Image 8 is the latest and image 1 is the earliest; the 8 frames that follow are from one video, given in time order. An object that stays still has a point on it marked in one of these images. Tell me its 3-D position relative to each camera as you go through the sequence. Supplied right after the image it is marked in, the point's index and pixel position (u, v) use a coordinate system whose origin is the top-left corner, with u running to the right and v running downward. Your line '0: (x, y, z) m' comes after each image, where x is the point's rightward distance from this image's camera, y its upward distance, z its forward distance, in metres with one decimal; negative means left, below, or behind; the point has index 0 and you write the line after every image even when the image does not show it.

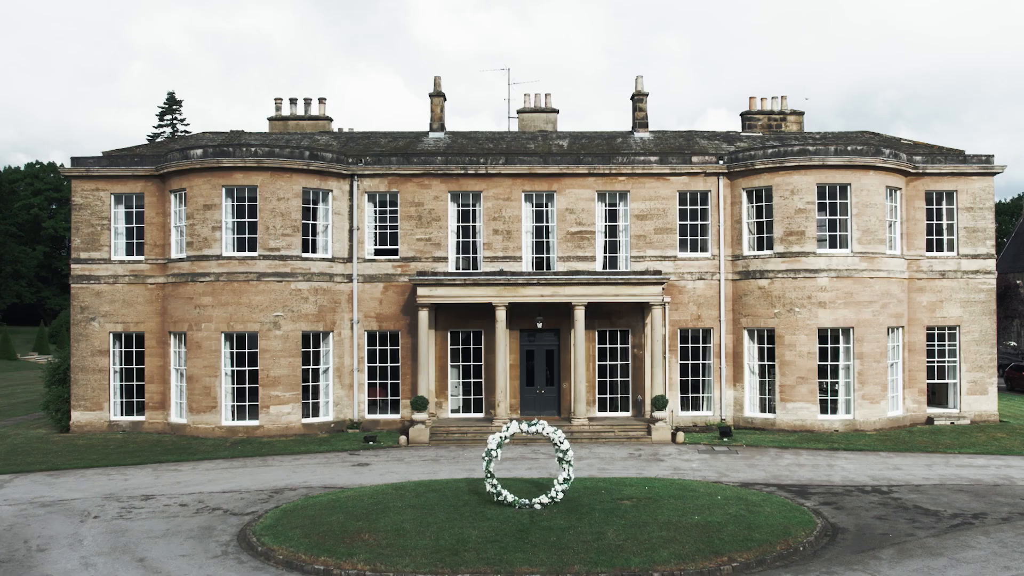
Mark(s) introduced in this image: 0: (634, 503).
0: (+2.2, -3.8, +18.3) m
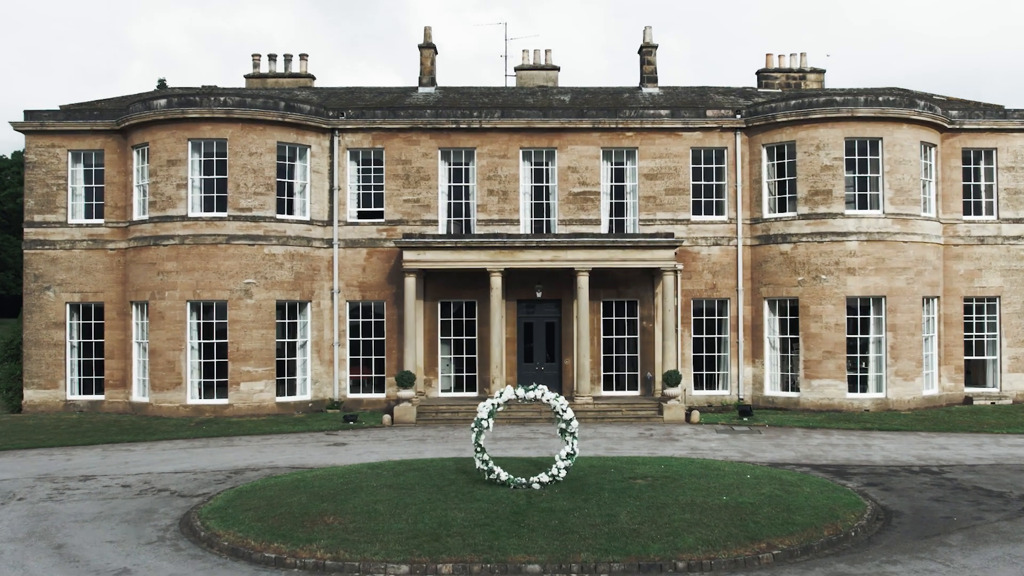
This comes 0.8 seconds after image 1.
0: (+2.1, -2.9, +15.6) m
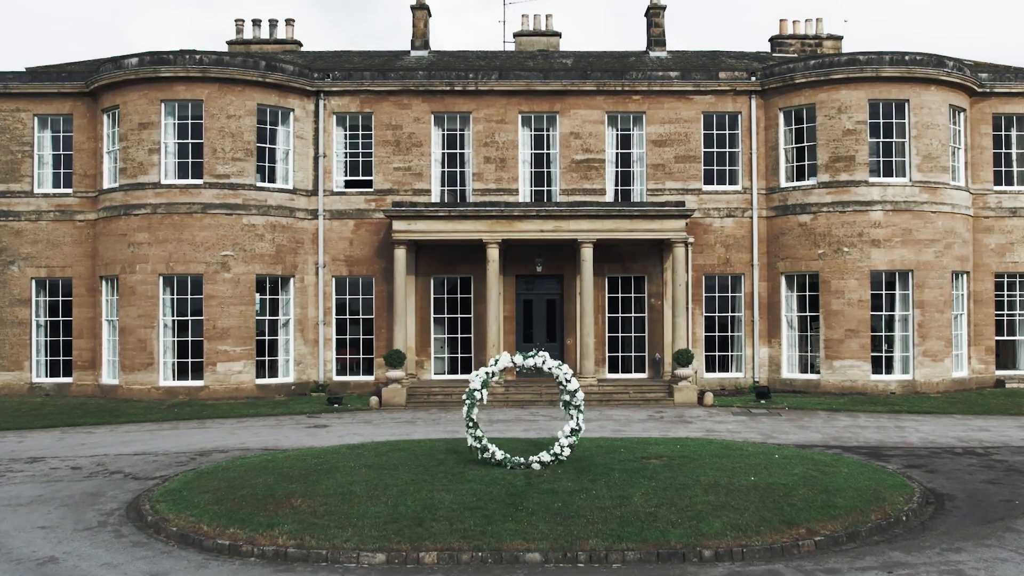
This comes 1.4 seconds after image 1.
0: (+2.0, -2.3, +13.7) m
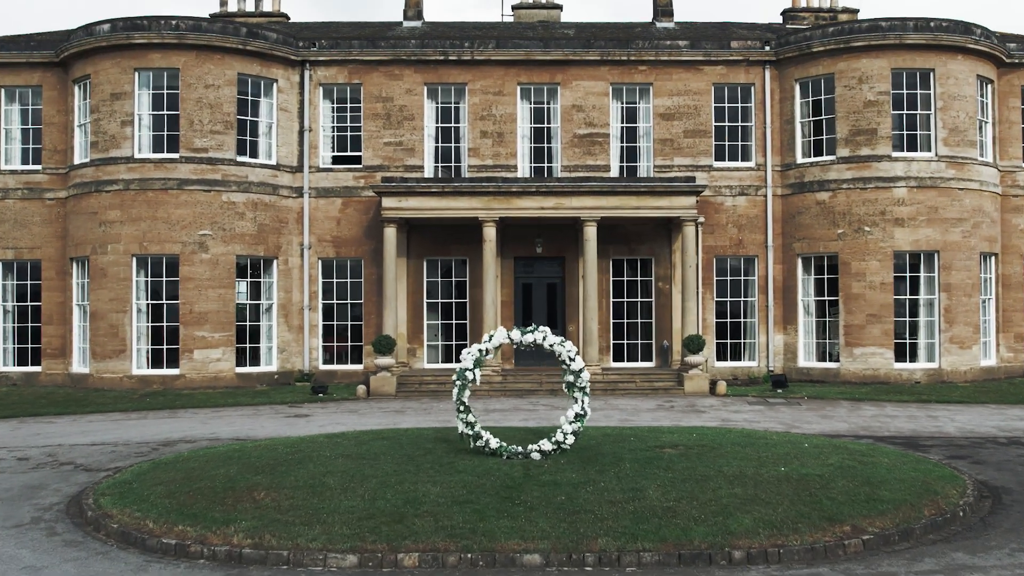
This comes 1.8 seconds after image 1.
0: (+2.0, -1.9, +12.1) m
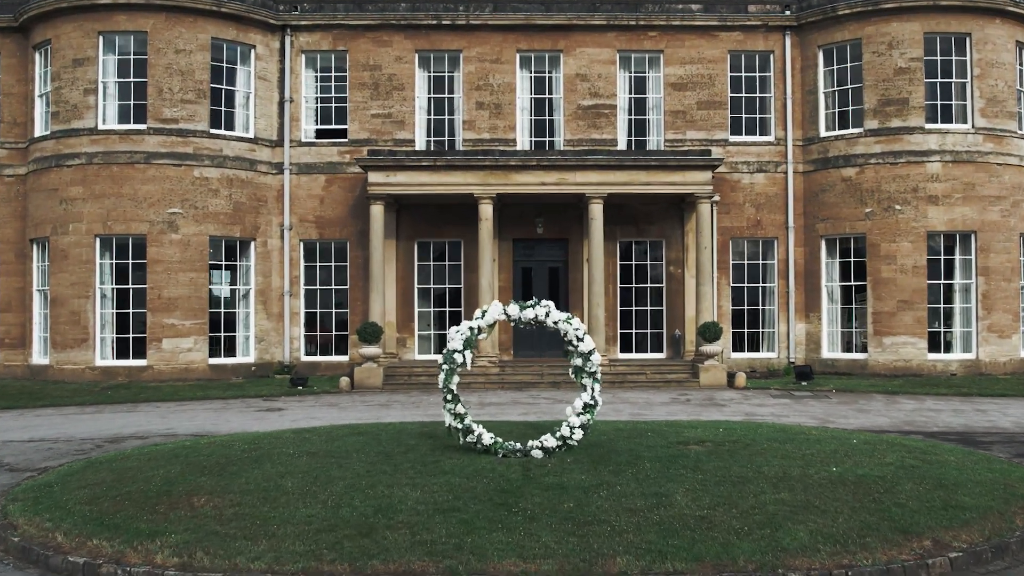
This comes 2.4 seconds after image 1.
0: (+2.0, -1.6, +10.3) m
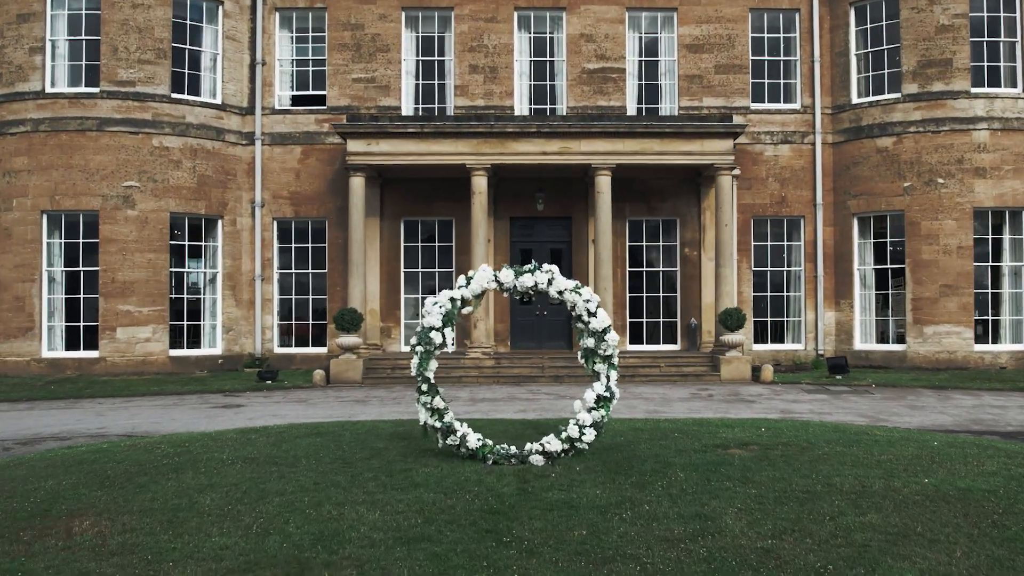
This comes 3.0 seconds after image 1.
0: (+1.9, -1.3, +8.0) m
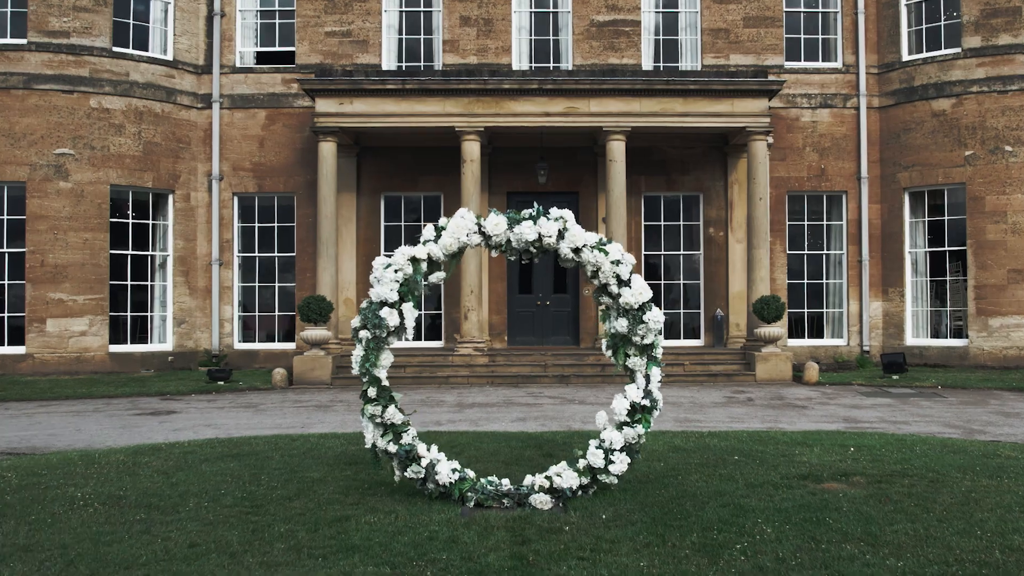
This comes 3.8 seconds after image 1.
0: (+1.9, -1.1, +5.4) m
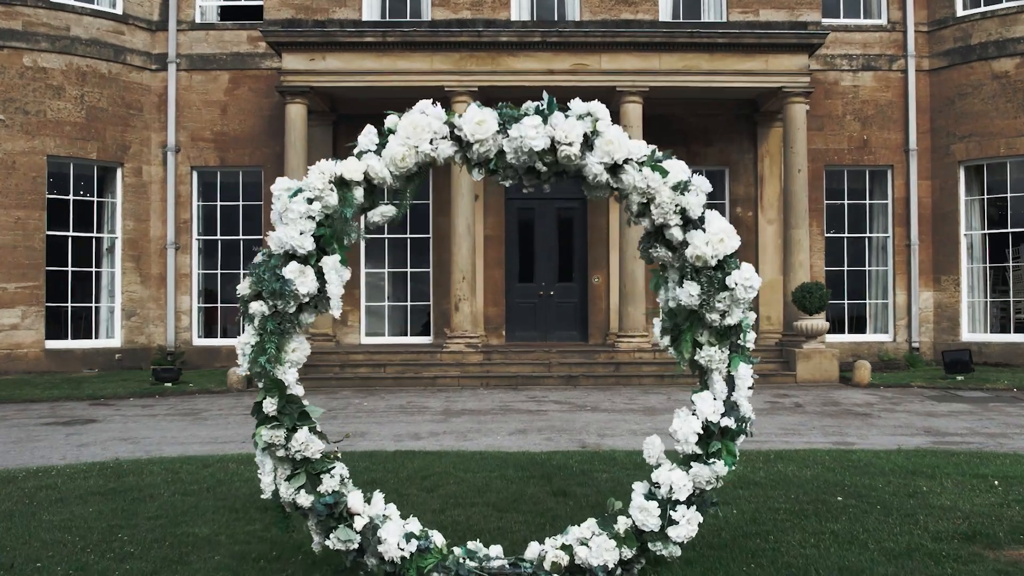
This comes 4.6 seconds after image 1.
0: (+1.9, -0.9, +3.3) m
